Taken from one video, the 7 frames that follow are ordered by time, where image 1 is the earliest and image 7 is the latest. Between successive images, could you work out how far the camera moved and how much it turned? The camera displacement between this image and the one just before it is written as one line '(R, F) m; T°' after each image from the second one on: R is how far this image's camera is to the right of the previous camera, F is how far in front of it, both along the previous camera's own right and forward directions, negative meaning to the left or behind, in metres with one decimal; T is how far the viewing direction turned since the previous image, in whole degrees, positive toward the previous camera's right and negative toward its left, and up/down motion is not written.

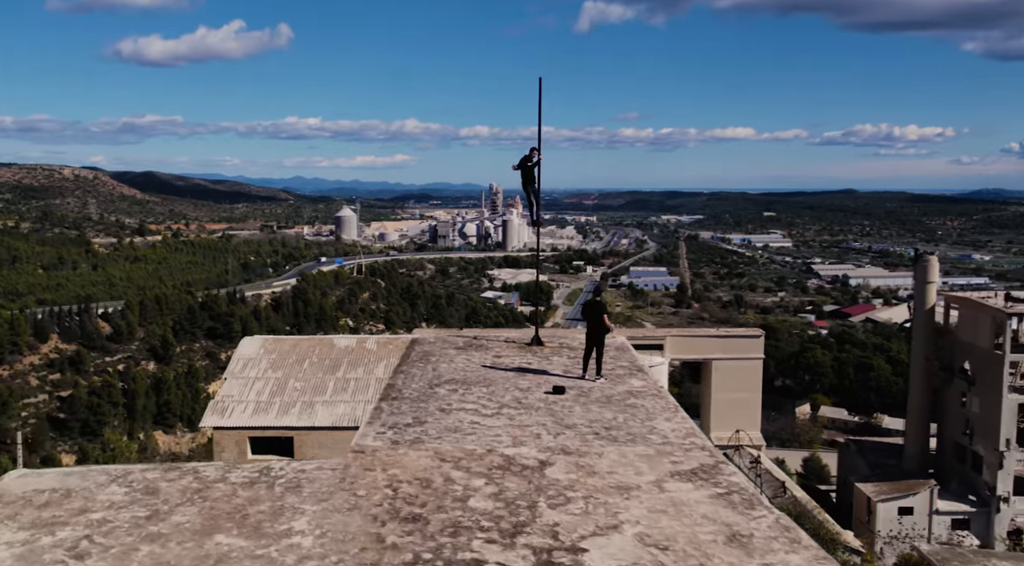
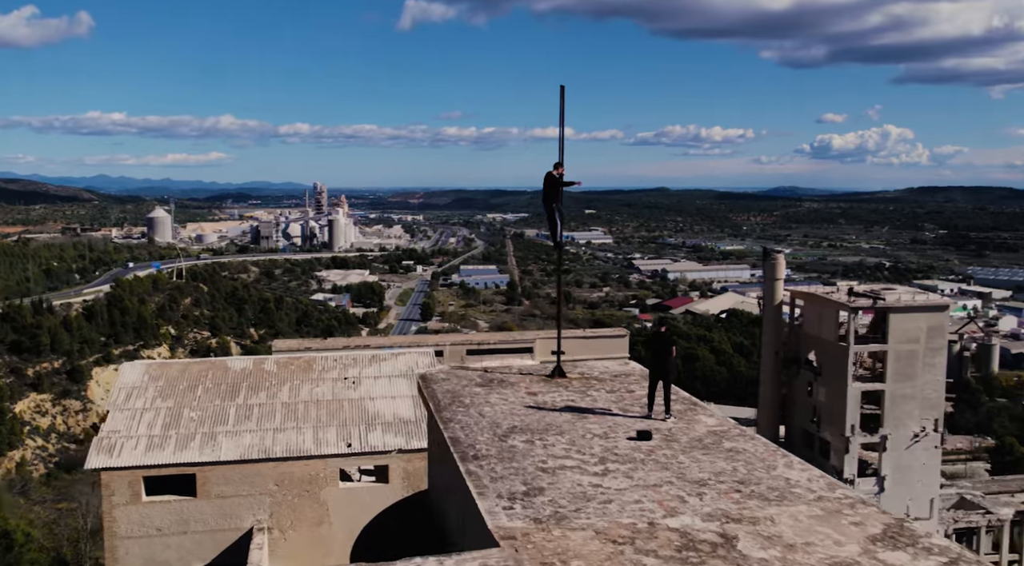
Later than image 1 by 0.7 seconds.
(-0.6, +0.3) m; +11°
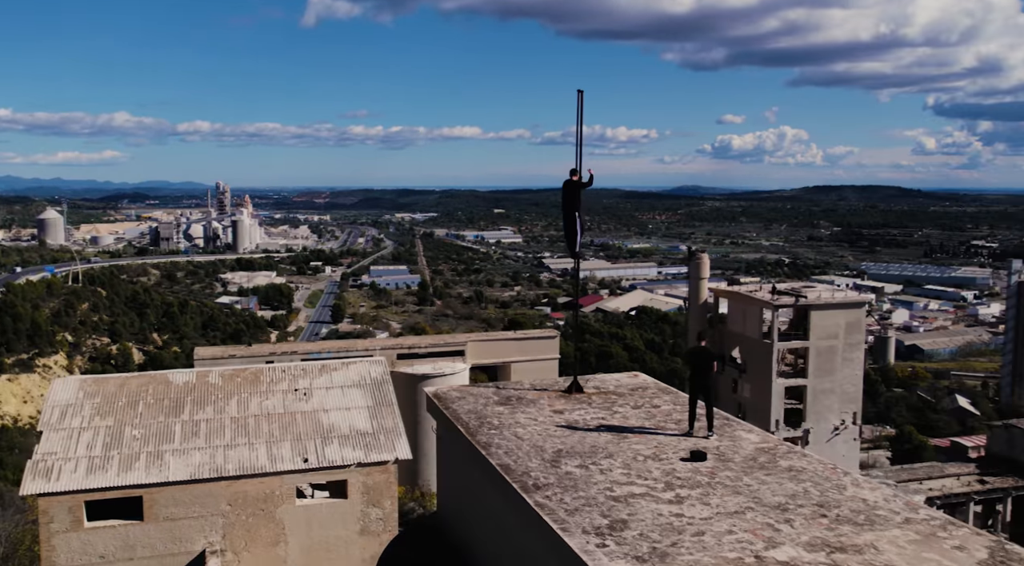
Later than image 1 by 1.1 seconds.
(-0.4, +0.1) m; +6°
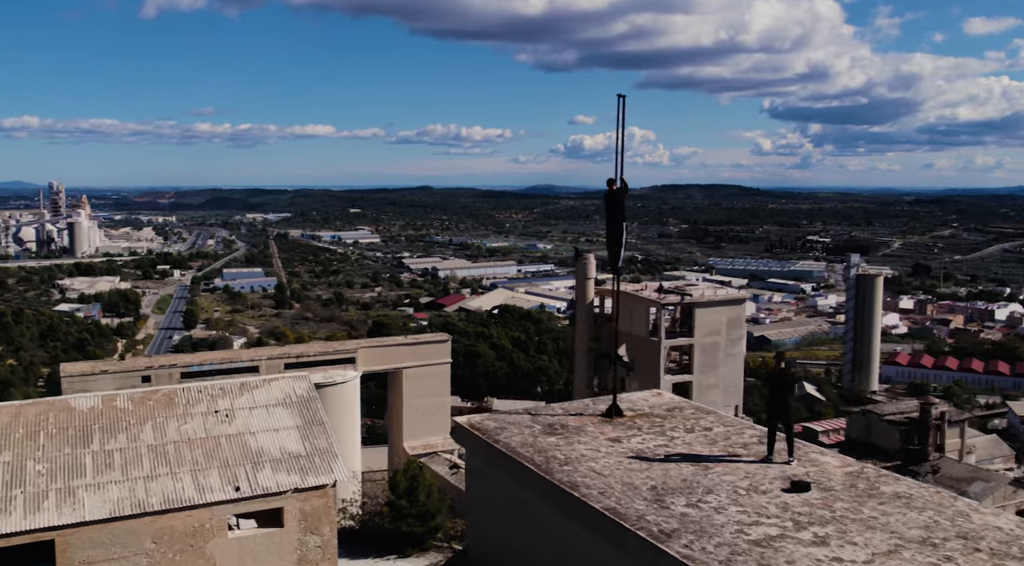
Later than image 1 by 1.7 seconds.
(-0.6, +0.2) m; +9°
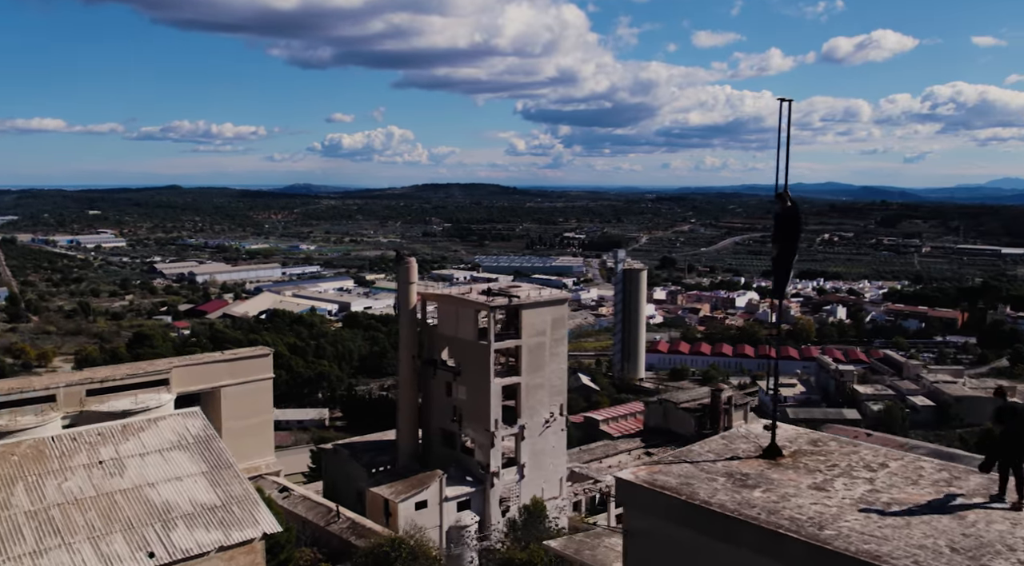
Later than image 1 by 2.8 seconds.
(-1.2, +0.5) m; +16°
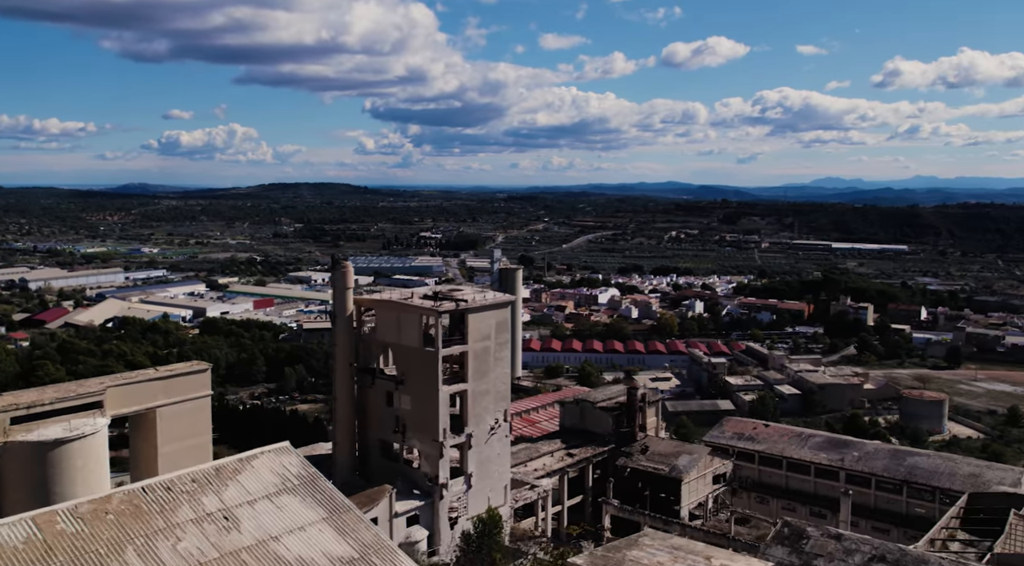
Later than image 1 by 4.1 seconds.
(-1.9, +0.6) m; +10°
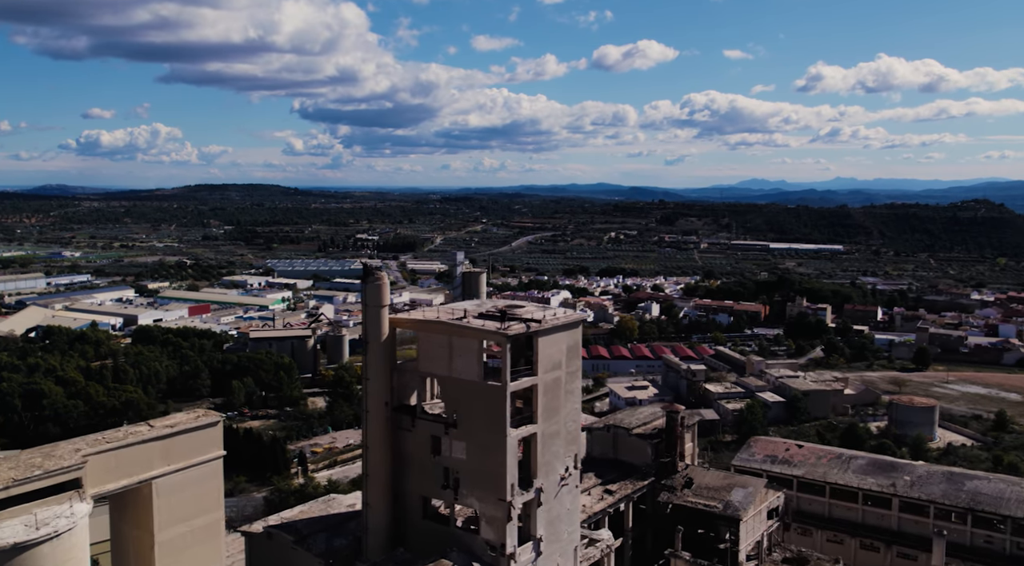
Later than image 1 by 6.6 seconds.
(-2.4, +3.6) m; +5°
